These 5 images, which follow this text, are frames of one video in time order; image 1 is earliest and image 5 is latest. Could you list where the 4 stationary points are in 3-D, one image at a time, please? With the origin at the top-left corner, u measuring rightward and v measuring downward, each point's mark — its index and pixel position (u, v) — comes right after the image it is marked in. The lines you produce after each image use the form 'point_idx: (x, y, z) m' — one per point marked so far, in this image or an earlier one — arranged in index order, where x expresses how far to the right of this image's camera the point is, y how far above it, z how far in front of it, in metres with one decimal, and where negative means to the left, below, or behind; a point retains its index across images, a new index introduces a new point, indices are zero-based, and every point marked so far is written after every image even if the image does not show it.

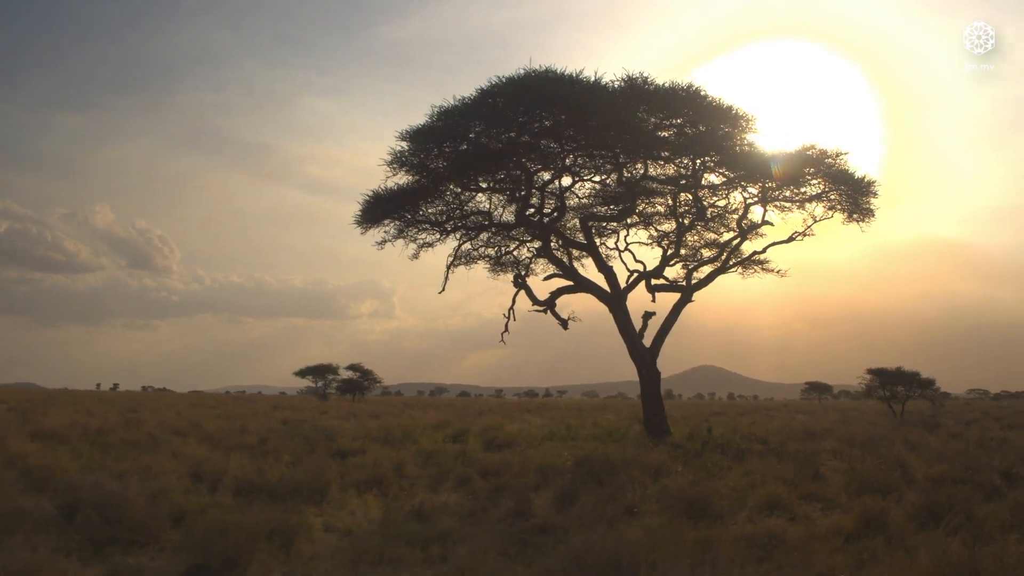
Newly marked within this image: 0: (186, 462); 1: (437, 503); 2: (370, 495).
0: (-5.8, -3.1, +12.3) m
1: (-1.0, -3.0, +9.6) m
2: (-2.0, -3.1, +10.2) m
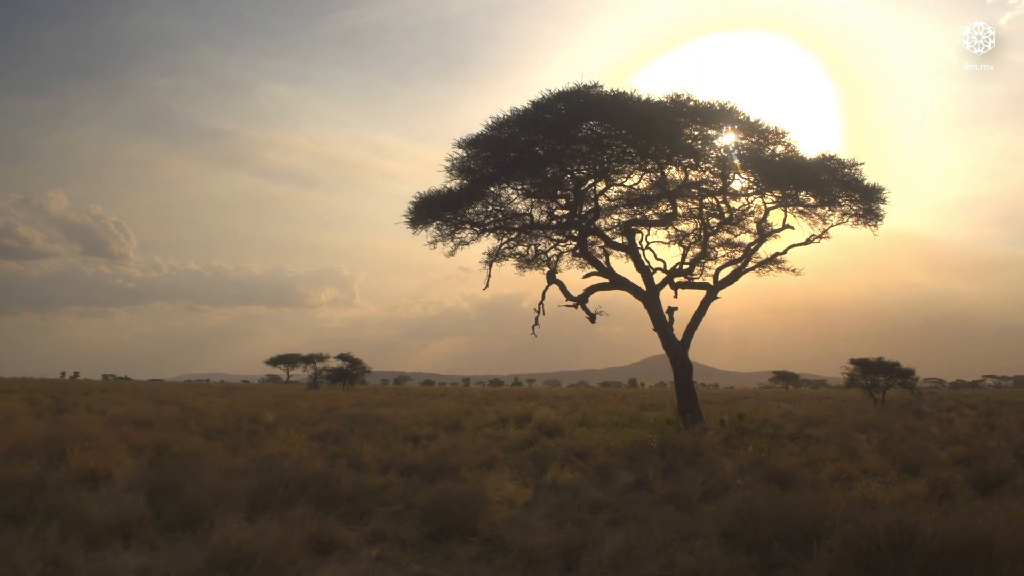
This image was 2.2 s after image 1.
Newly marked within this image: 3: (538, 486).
0: (-4.0, -3.1, +13.6) m
1: (+0.9, -3.1, +11.1) m
2: (-0.2, -3.1, +11.6) m
3: (+0.4, -3.0, +10.5) m
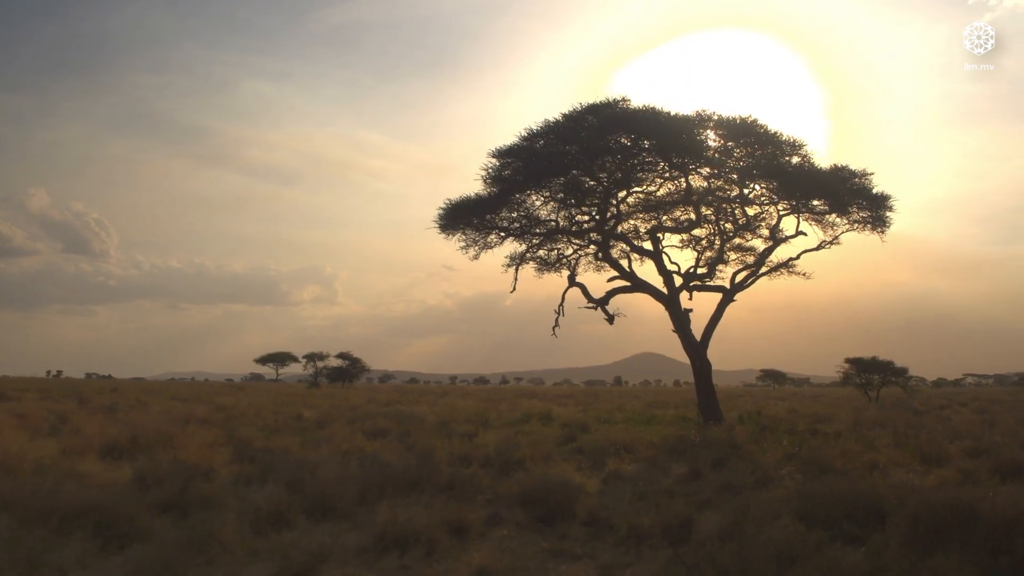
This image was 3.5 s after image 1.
0: (-2.9, -3.3, +14.6) m
1: (+2.0, -3.2, +12.2) m
2: (+1.0, -3.3, +12.7) m
3: (+1.6, -3.2, +11.6) m
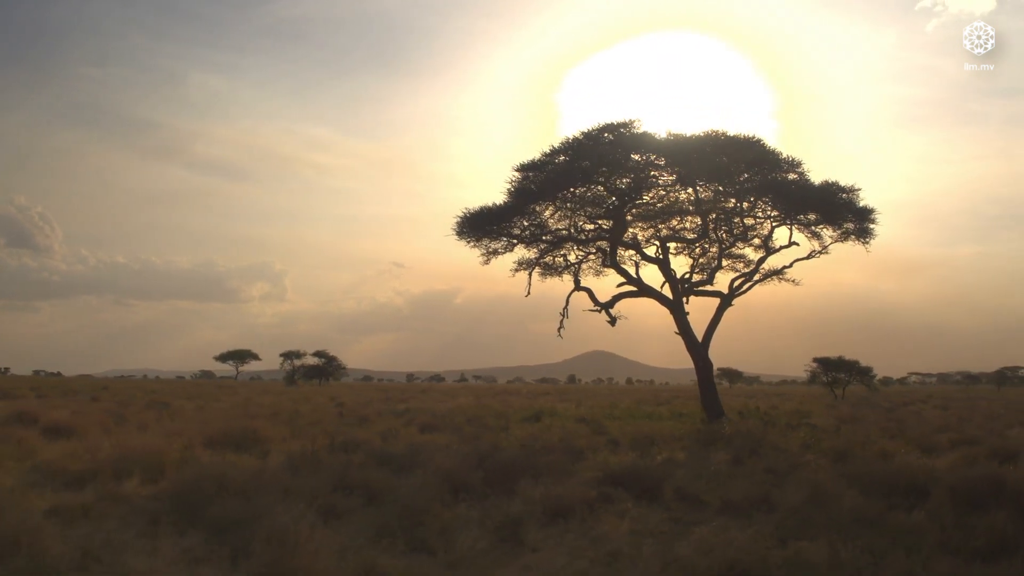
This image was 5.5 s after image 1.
0: (-1.8, -3.4, +15.9) m
1: (+3.3, -3.4, +13.8) m
2: (+2.2, -3.5, +14.2) m
3: (+2.9, -3.4, +13.2) m
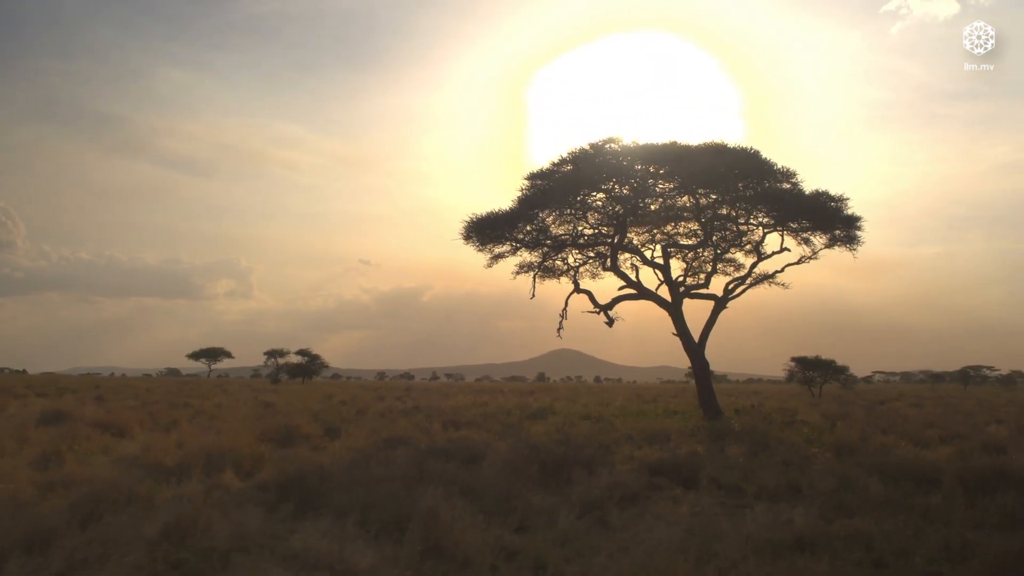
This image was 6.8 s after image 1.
0: (-1.1, -3.5, +16.8) m
1: (+4.0, -3.5, +14.9) m
2: (+2.9, -3.6, +15.3) m
3: (+3.6, -3.5, +14.2) m
